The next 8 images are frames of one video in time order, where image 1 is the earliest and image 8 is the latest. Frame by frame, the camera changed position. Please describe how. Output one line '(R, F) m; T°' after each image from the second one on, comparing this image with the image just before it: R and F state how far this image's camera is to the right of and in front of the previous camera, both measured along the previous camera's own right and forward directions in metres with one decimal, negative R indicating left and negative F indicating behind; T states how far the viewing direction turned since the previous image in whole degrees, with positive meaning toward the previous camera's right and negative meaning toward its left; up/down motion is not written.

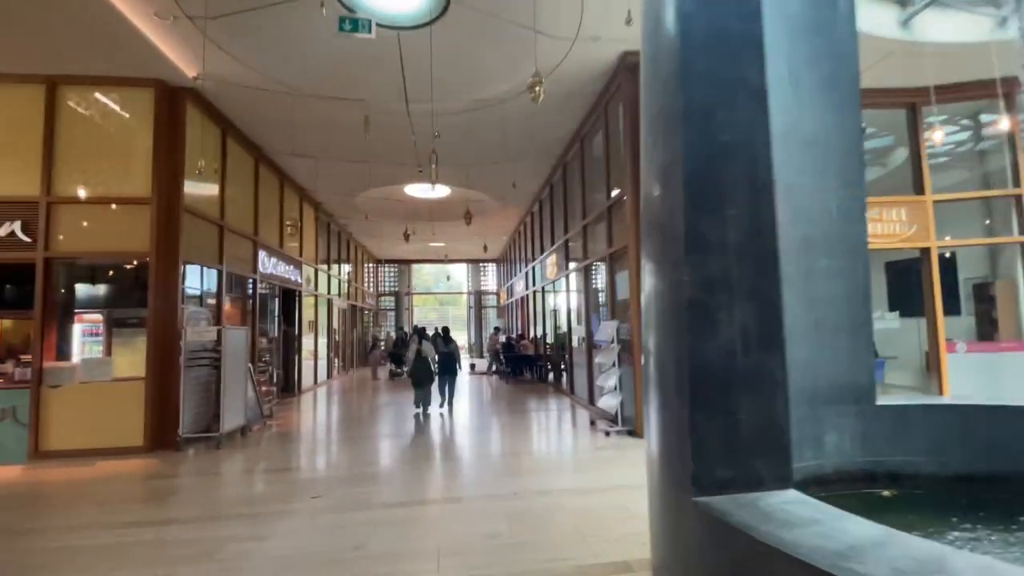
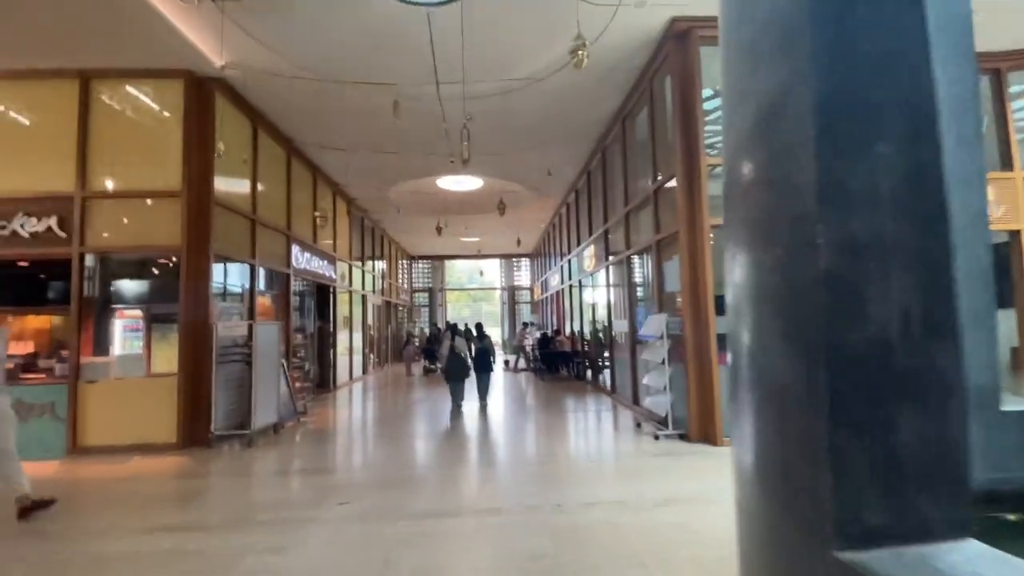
(-0.1, +0.4) m; -4°
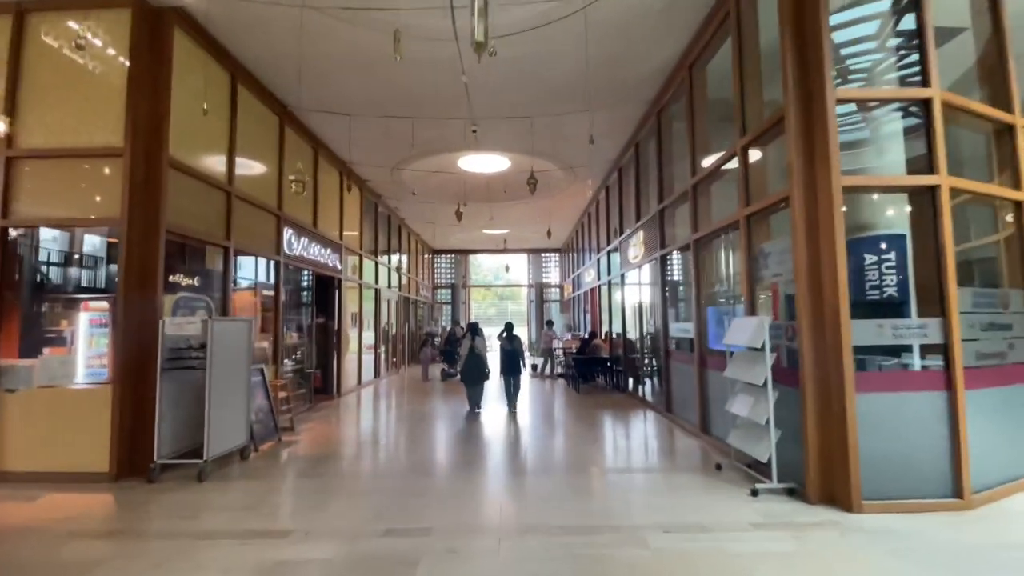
(-0.1, +1.5) m; -3°
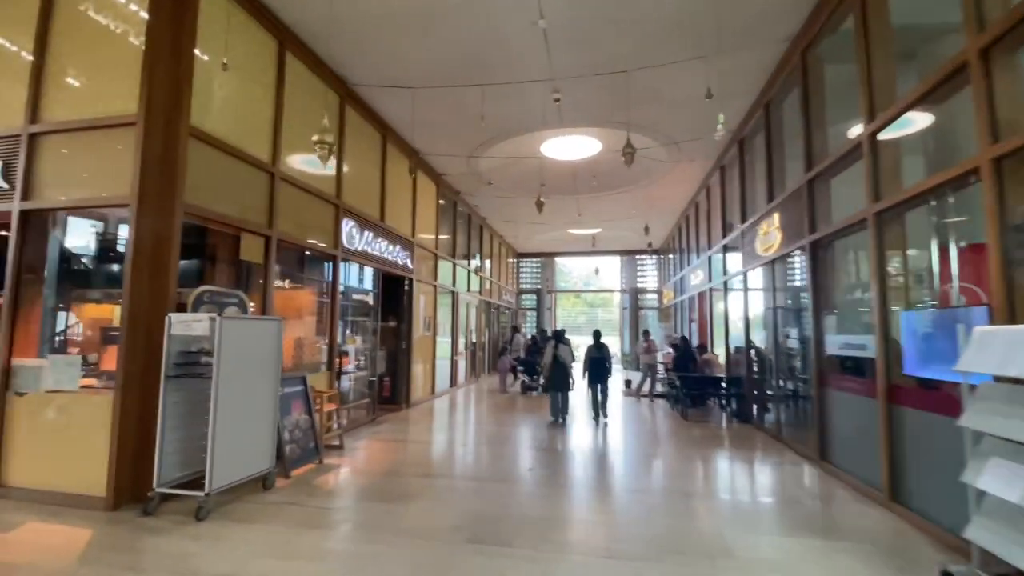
(0.0, +1.4) m; -11°
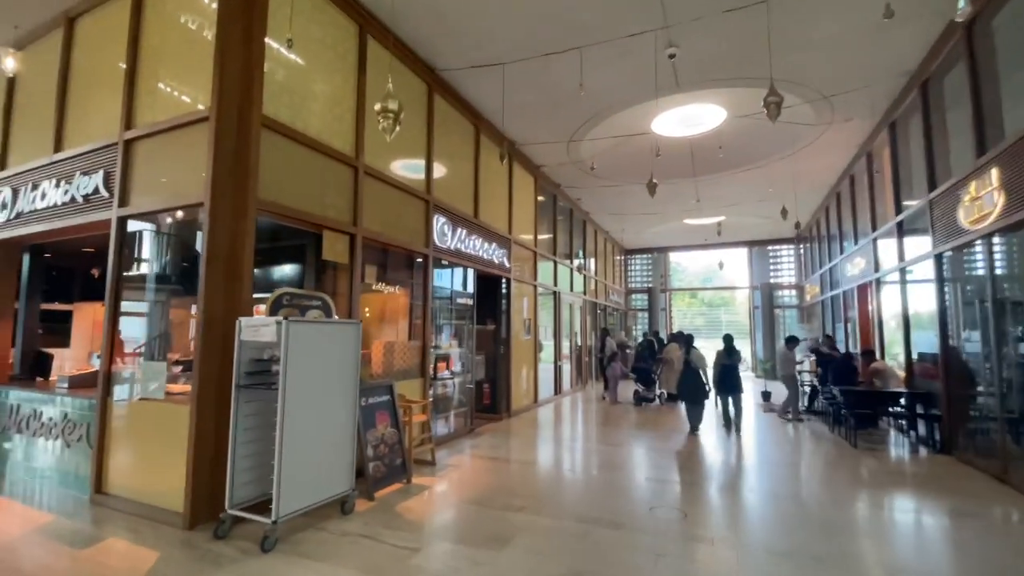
(0.0, +0.8) m; -13°
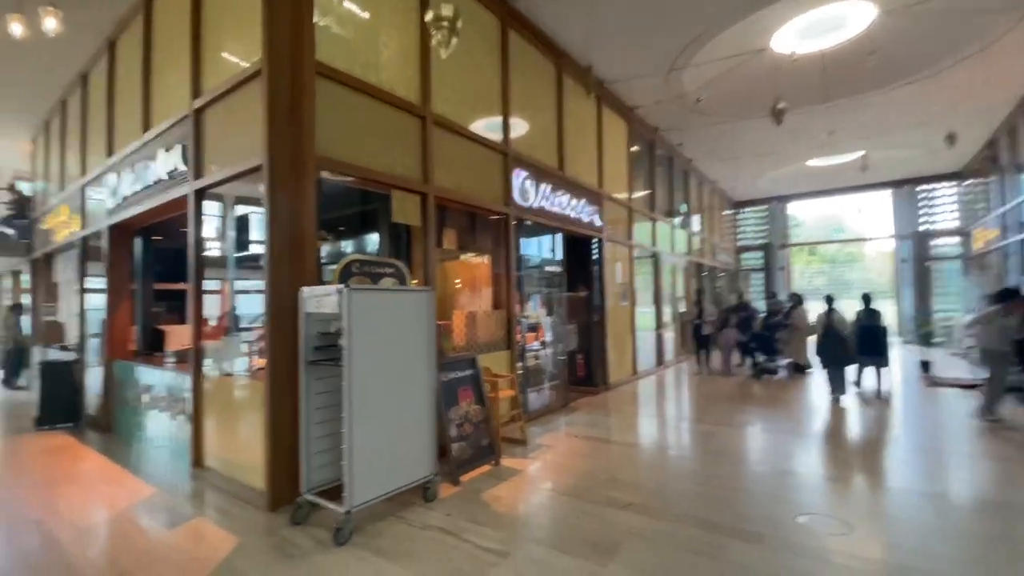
(0.0, +0.6) m; -11°
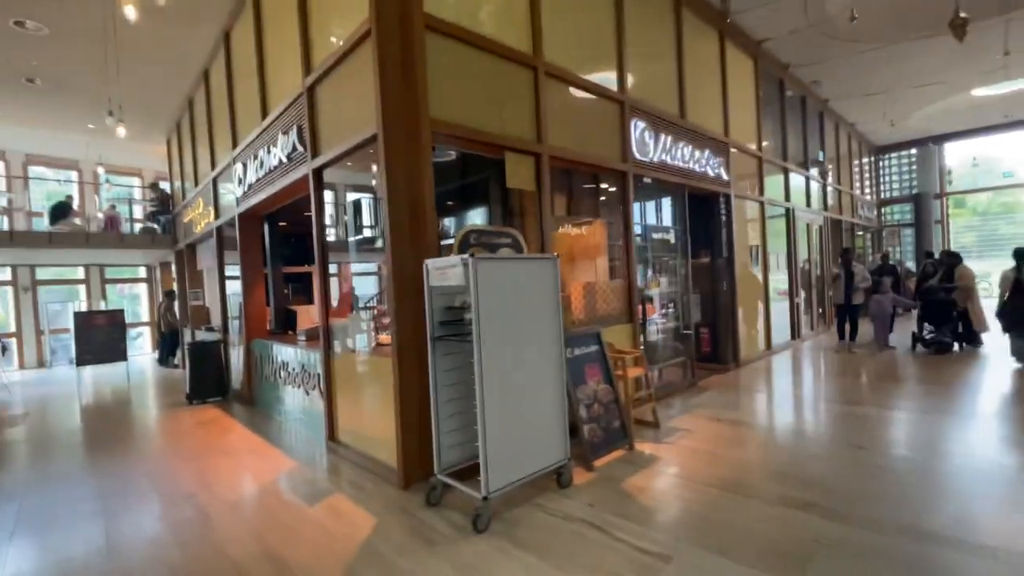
(-0.3, +0.3) m; -11°
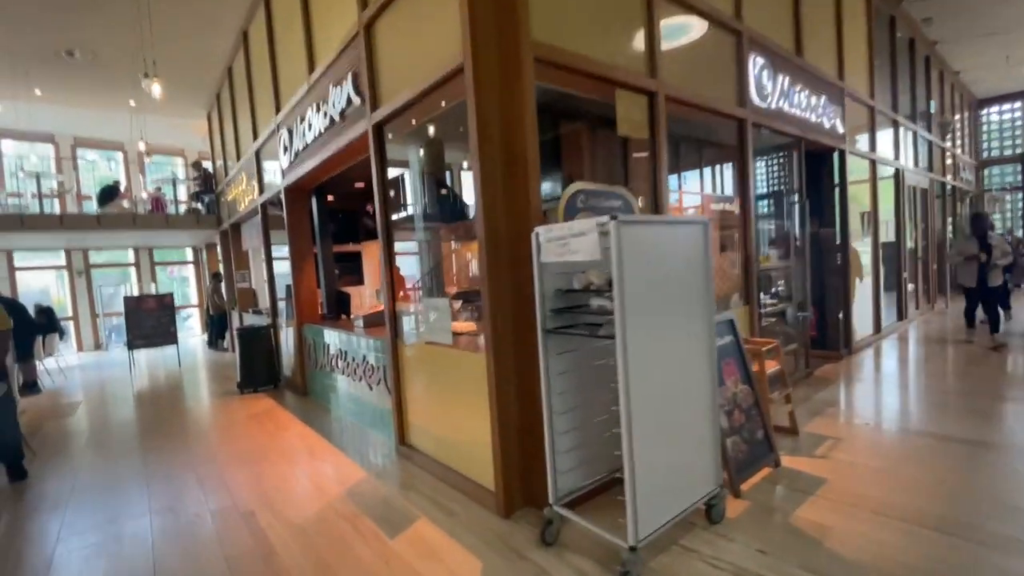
(-0.5, +0.7) m; -4°
